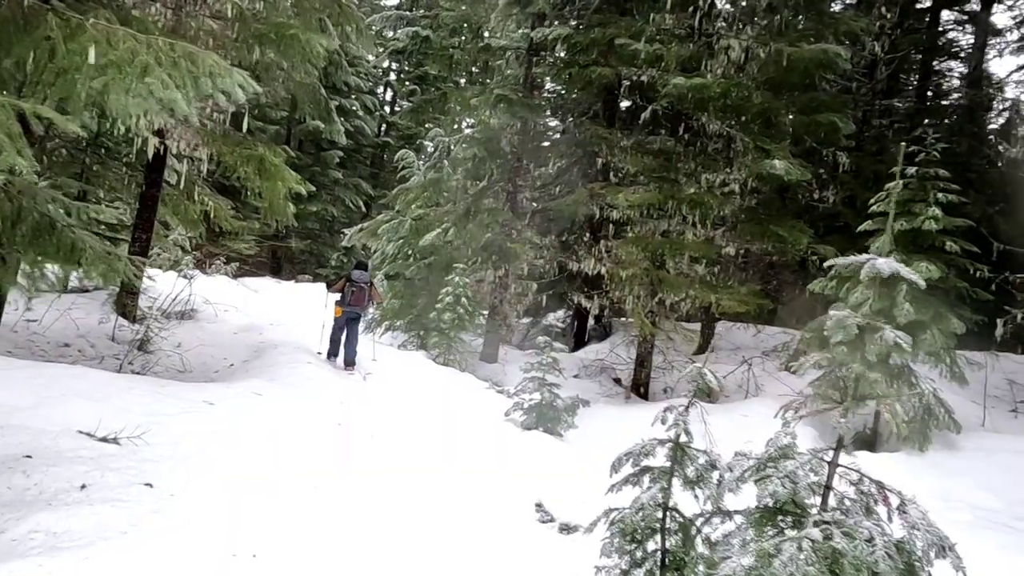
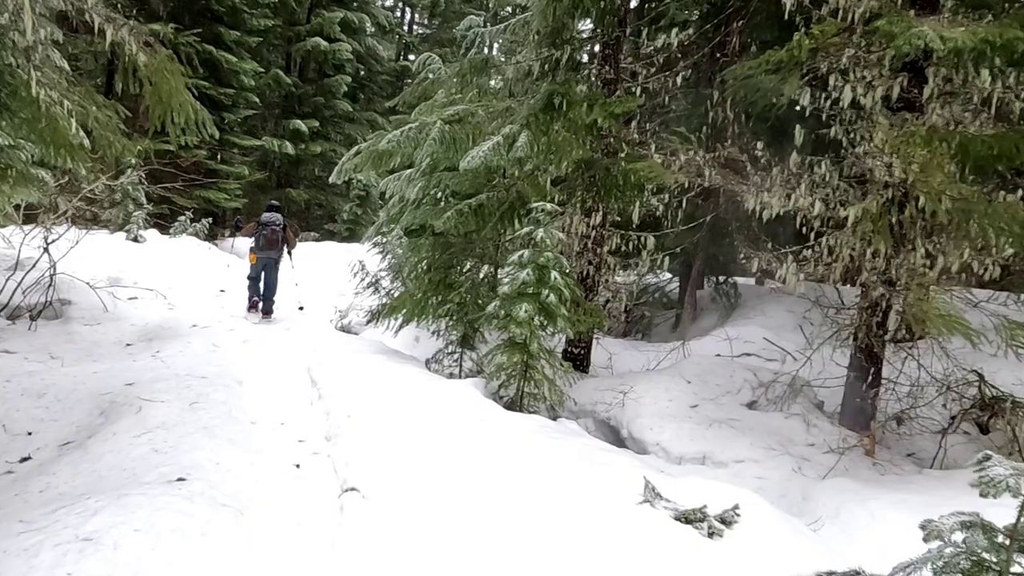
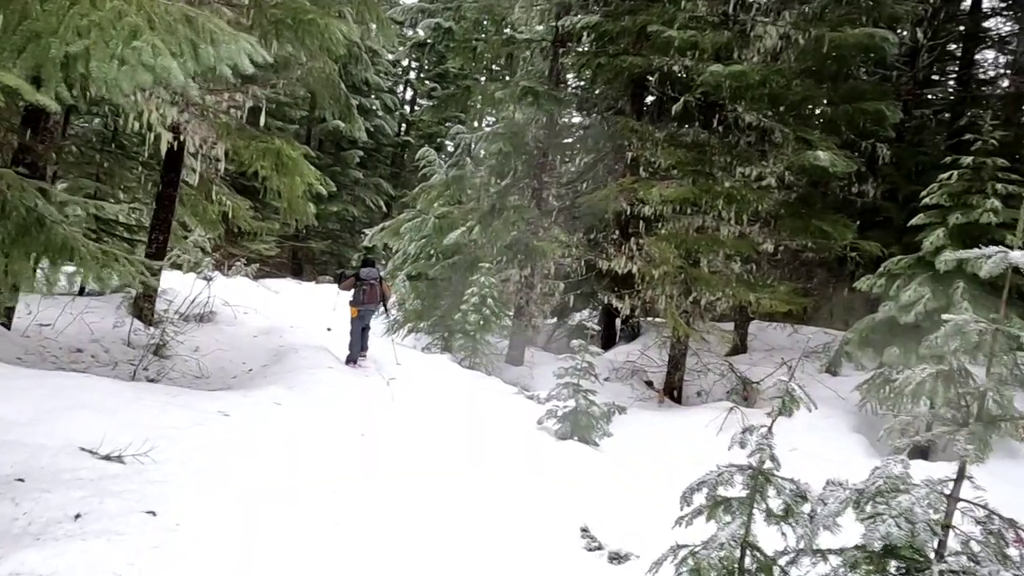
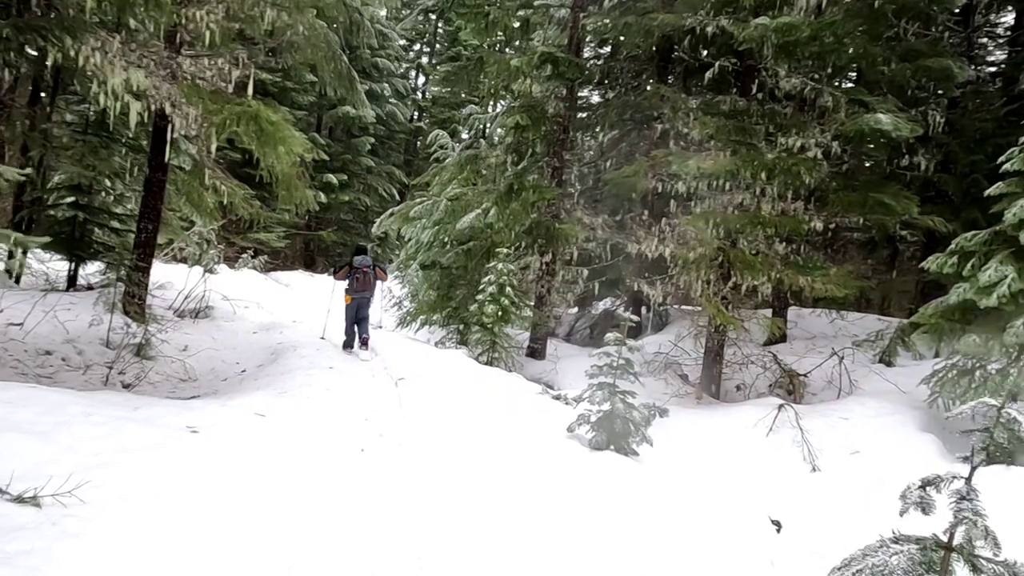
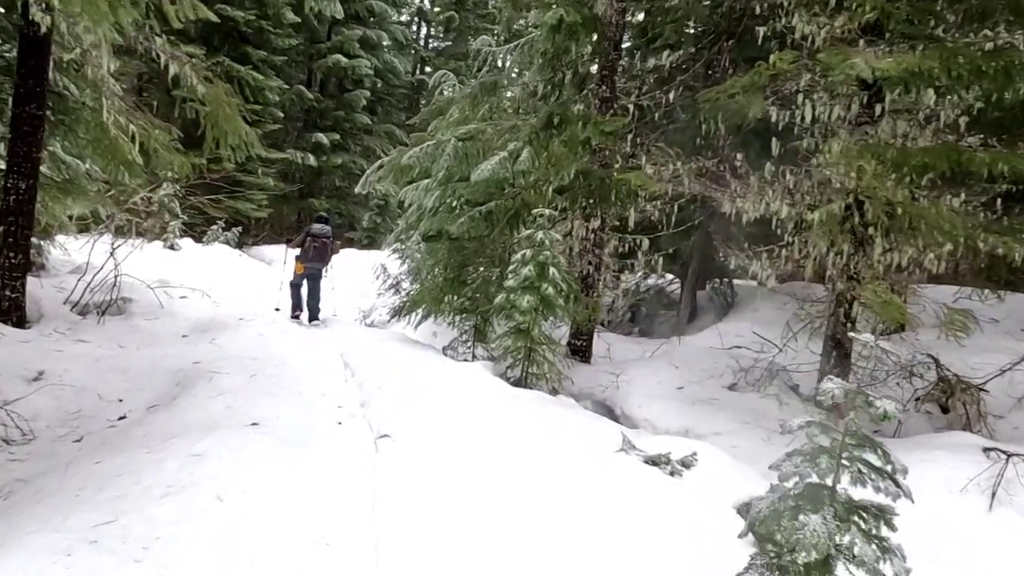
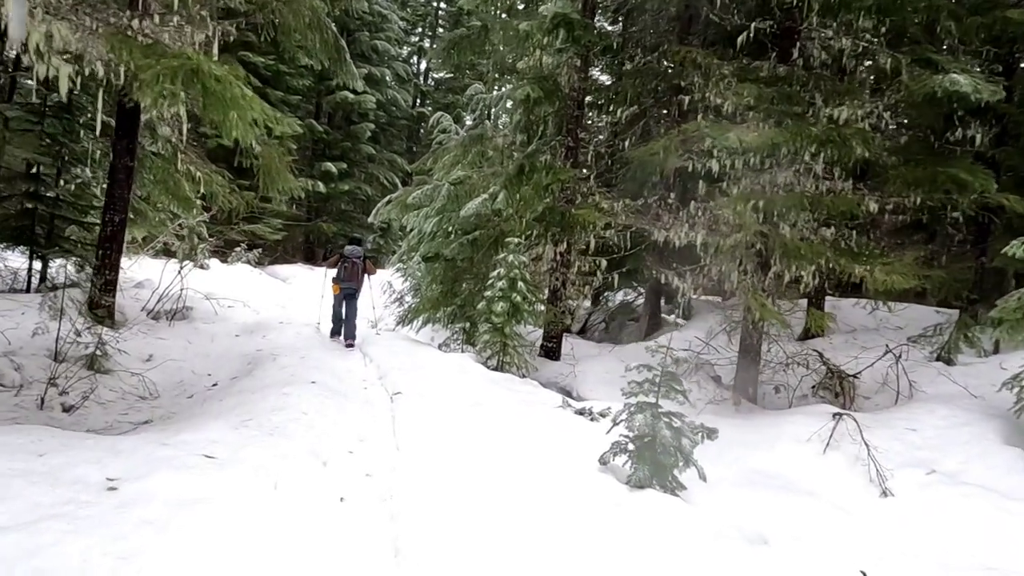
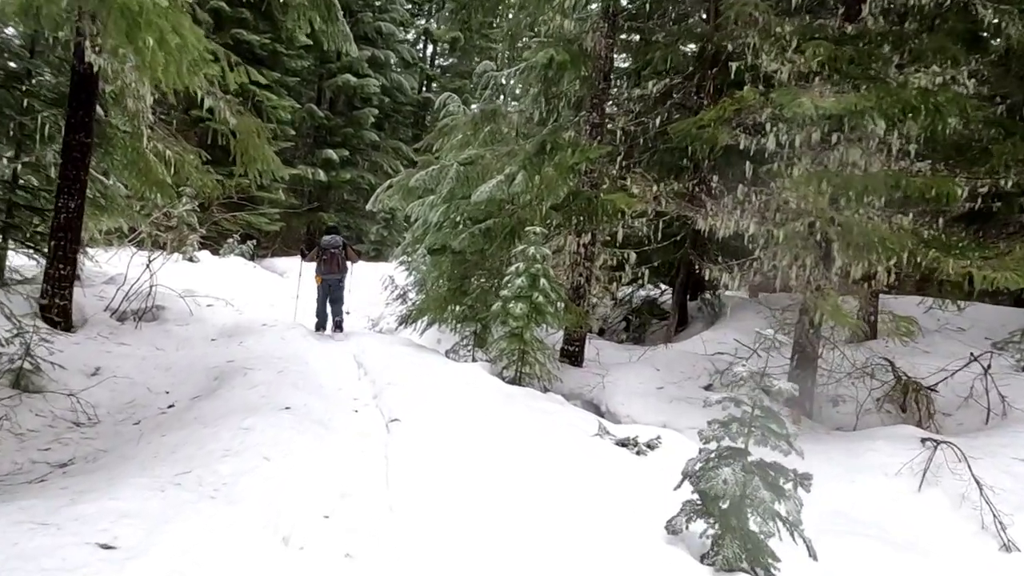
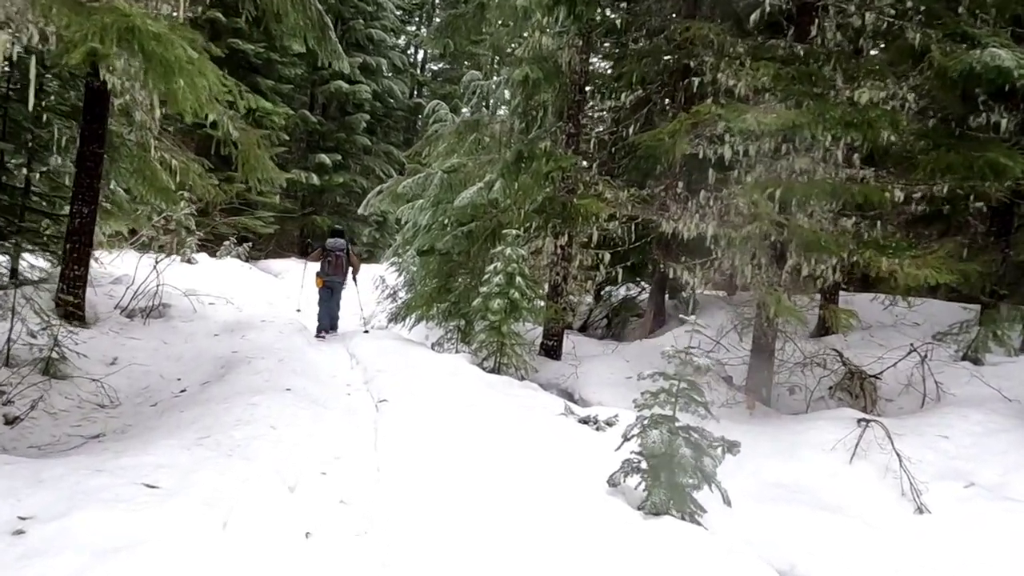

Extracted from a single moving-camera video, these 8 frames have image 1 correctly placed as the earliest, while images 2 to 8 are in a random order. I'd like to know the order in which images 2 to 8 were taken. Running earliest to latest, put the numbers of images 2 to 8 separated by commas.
3, 4, 6, 8, 7, 5, 2
